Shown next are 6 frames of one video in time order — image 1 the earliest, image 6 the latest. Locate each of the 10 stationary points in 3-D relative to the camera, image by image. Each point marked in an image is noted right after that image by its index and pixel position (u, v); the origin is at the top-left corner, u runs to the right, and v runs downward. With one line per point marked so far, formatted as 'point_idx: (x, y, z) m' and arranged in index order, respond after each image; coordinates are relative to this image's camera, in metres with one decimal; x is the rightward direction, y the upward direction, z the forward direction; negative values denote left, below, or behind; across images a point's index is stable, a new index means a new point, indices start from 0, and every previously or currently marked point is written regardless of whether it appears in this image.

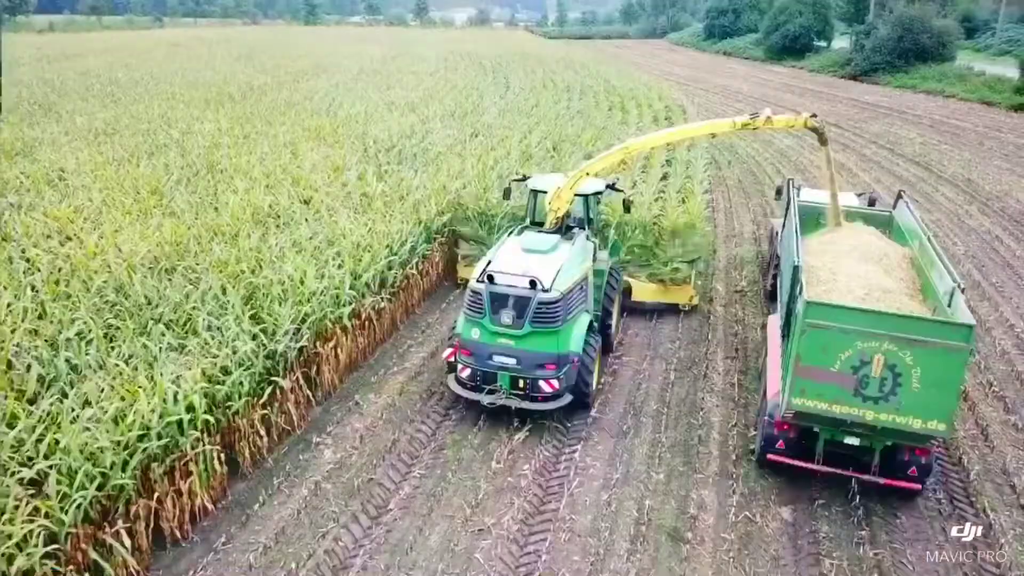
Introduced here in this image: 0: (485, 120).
0: (-0.6, +3.7, +16.4) m
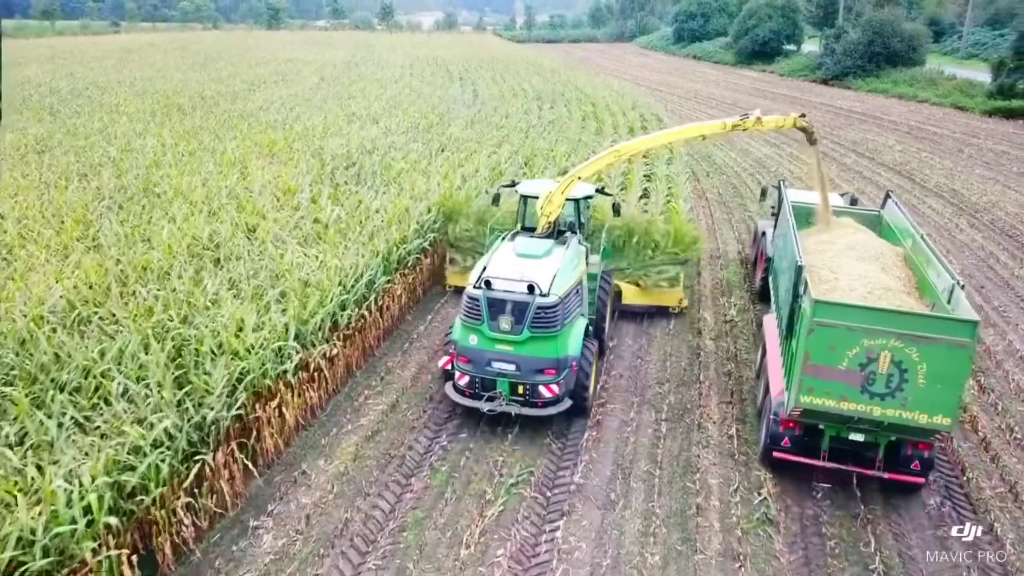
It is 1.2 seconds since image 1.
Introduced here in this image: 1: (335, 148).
0: (-1.3, +3.2, +15.4) m
1: (-3.2, +2.6, +13.5) m
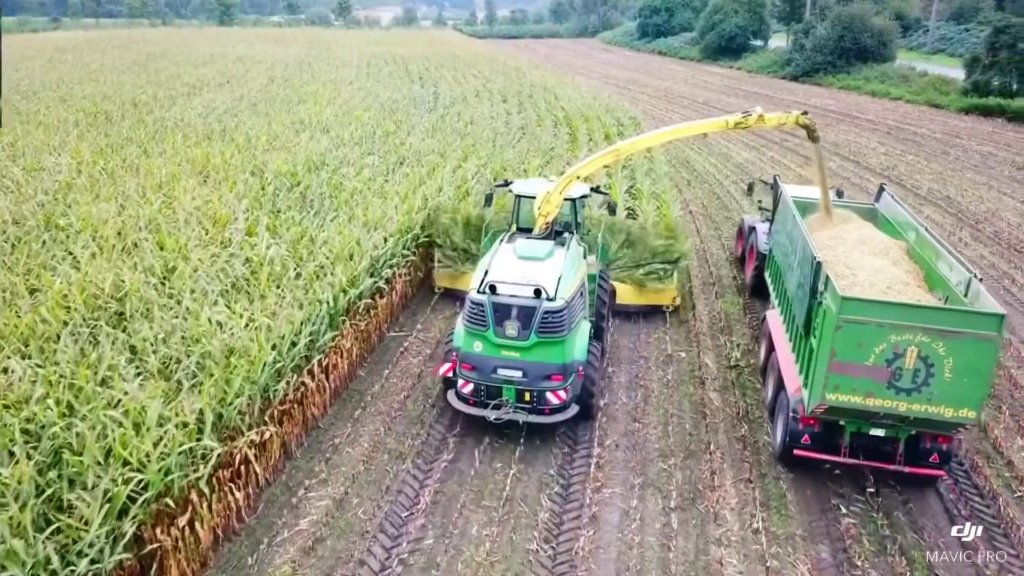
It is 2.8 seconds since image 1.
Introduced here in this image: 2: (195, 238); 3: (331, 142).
0: (-1.9, +2.7, +14.0) m
1: (-3.8, +2.0, +12.0) m
2: (-3.7, +0.6, +8.6) m
3: (-3.4, +2.7, +13.8) m
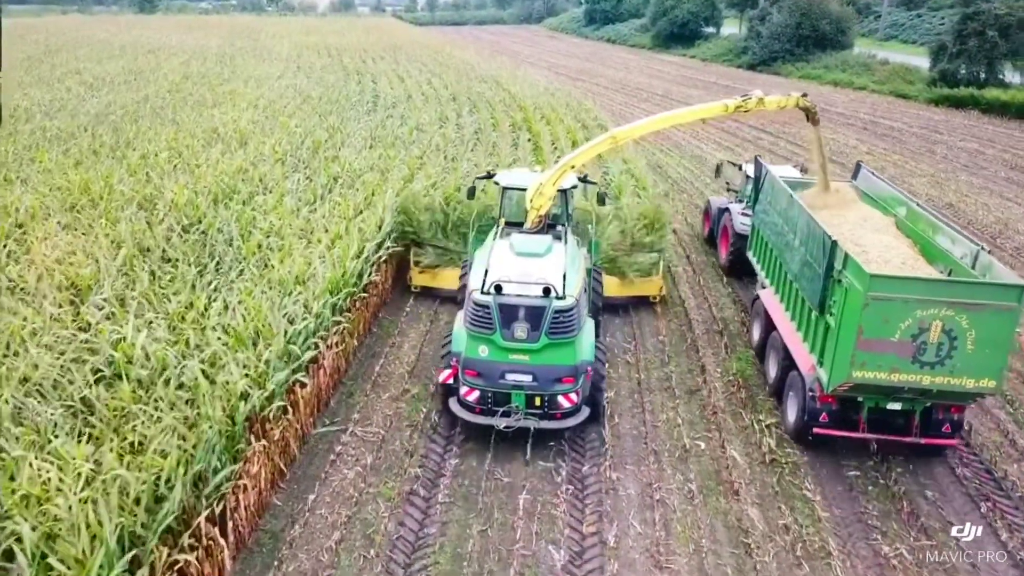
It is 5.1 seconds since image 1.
0: (-2.6, +2.0, +11.7) m
1: (-4.3, +1.3, +9.6) m
2: (-4.0, -0.2, +6.2) m
3: (-4.1, +2.0, +11.4) m
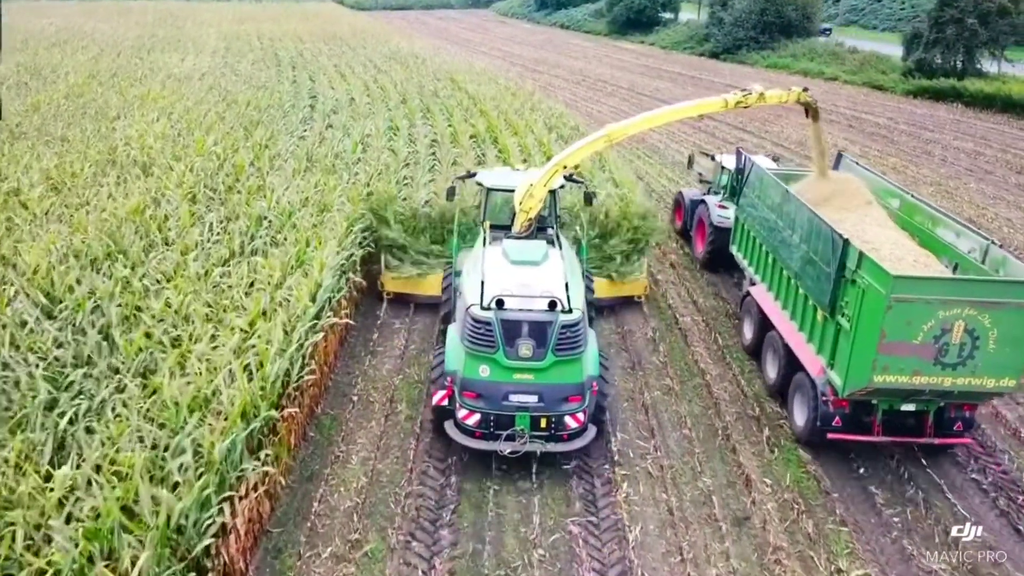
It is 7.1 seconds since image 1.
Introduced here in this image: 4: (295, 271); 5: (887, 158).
0: (-3.0, +1.3, +9.4) m
1: (-4.6, +0.4, +7.2) m
2: (-4.0, -1.2, +3.9) m
3: (-4.5, +1.2, +9.1) m
4: (-2.2, +0.2, +7.3) m
5: (+8.2, +2.9, +16.2) m
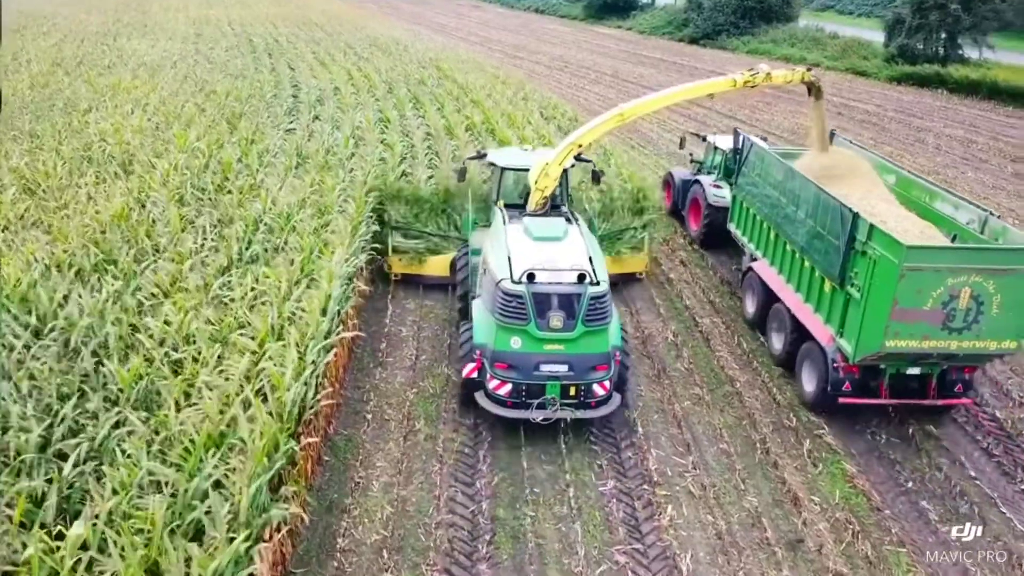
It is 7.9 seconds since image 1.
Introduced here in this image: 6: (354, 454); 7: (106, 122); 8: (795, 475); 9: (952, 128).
0: (-2.9, +1.2, +8.8) m
1: (-4.4, +0.2, +6.6) m
2: (-3.6, -1.3, +3.4) m
3: (-4.4, +1.1, +8.5) m
4: (-1.9, +0.1, +6.8) m
5: (+8.0, +3.1, +16.1) m
6: (-1.3, -1.4, +6.2) m
7: (-6.5, +2.7, +11.8) m
8: (+2.3, -1.5, +6.1) m
9: (+10.6, +3.9, +17.8) m
